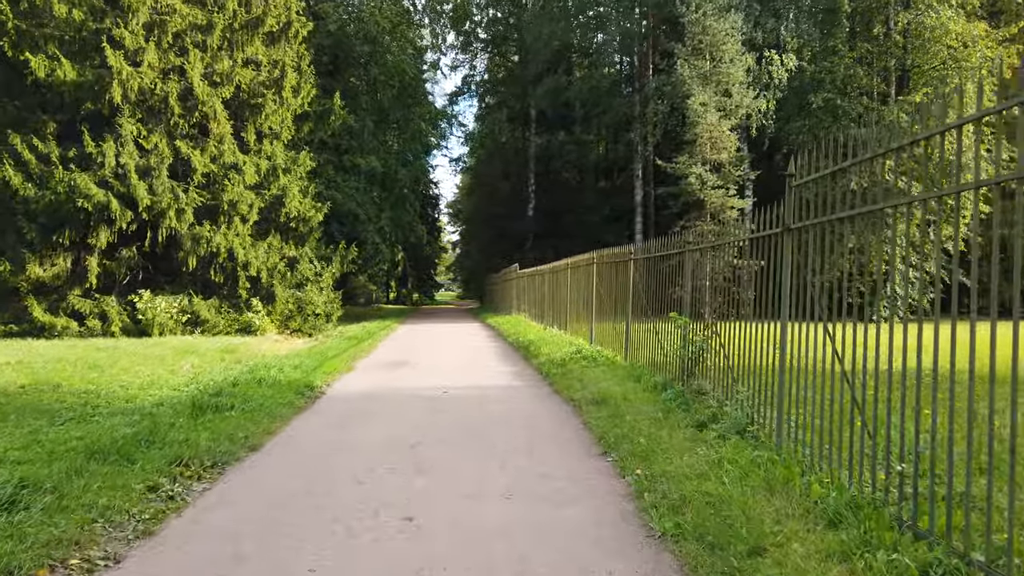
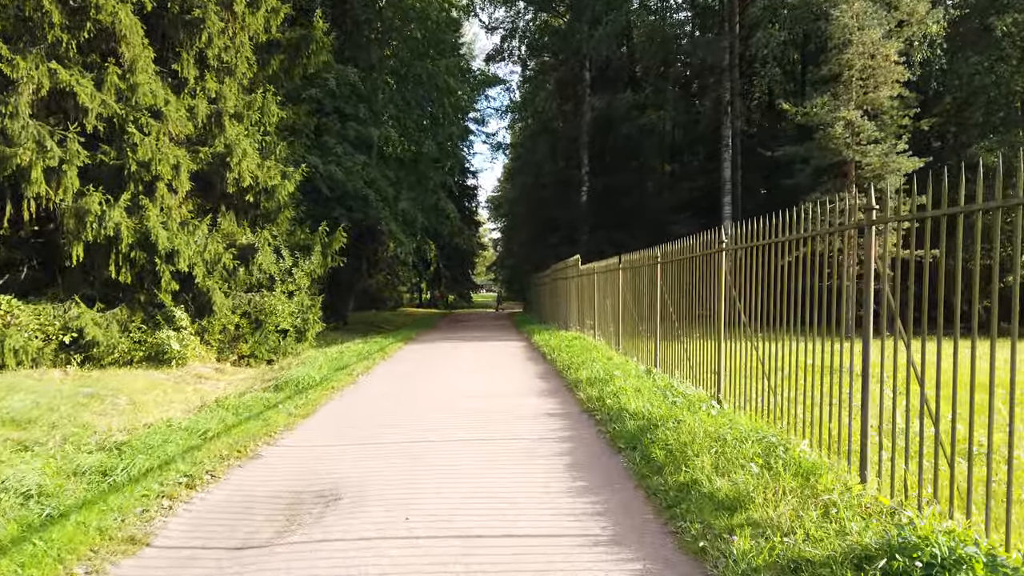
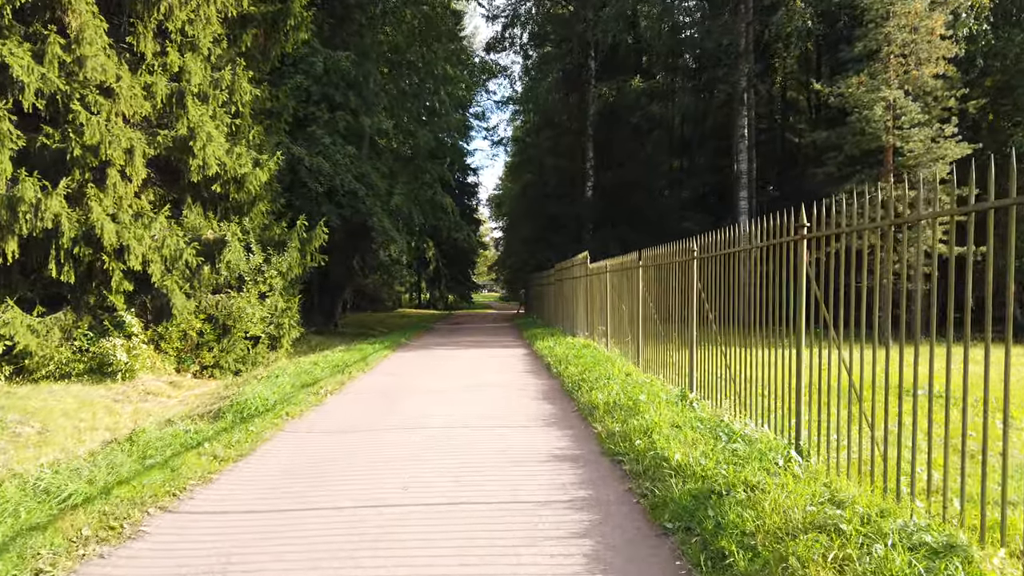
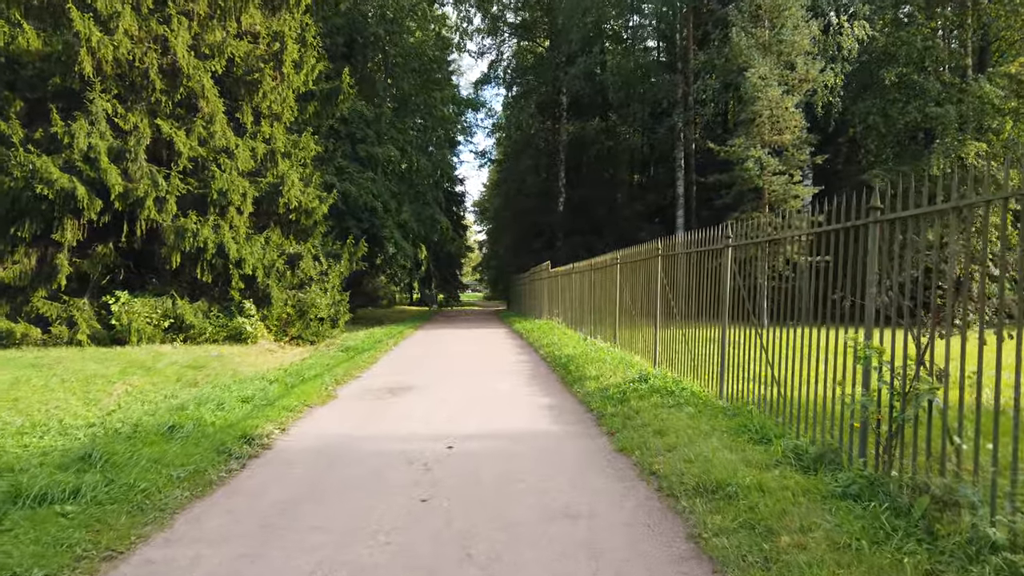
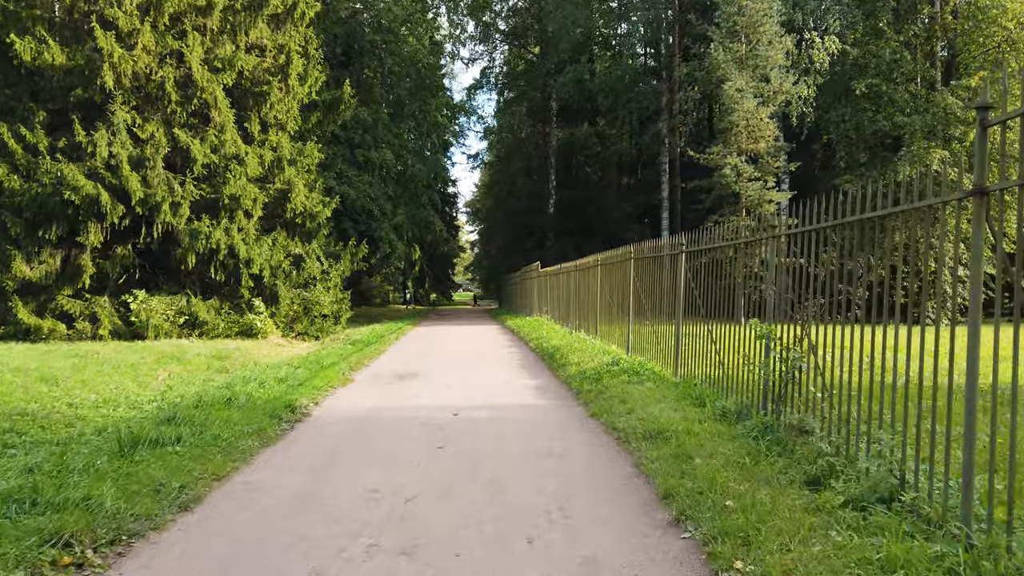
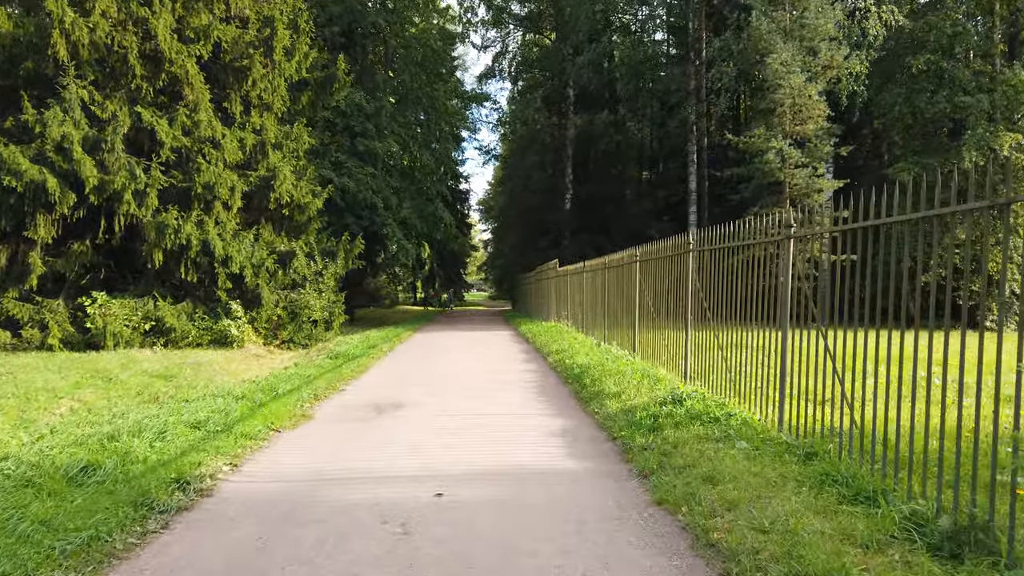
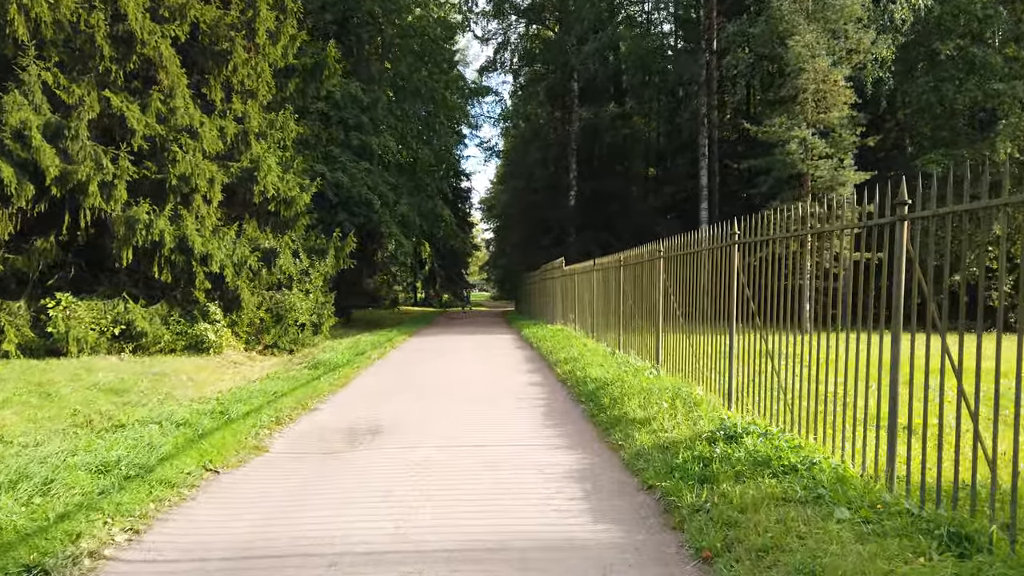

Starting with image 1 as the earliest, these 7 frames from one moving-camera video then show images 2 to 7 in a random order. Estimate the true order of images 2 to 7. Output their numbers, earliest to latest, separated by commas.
5, 4, 6, 7, 2, 3
